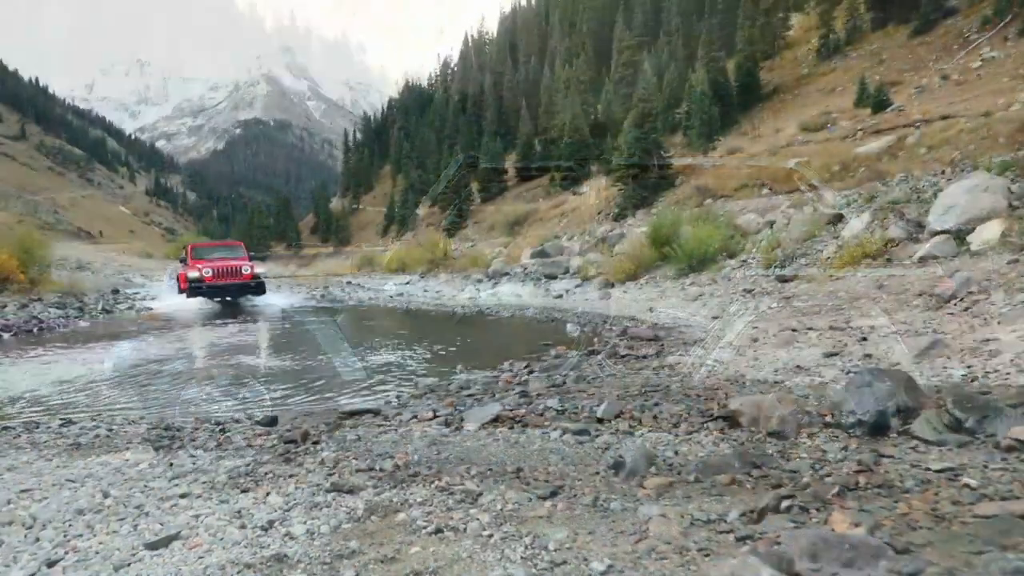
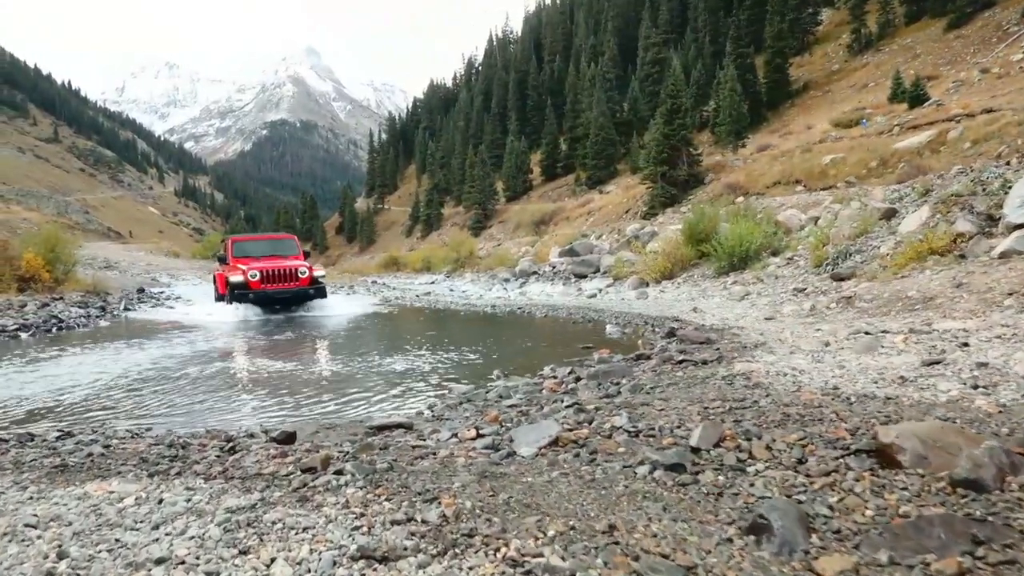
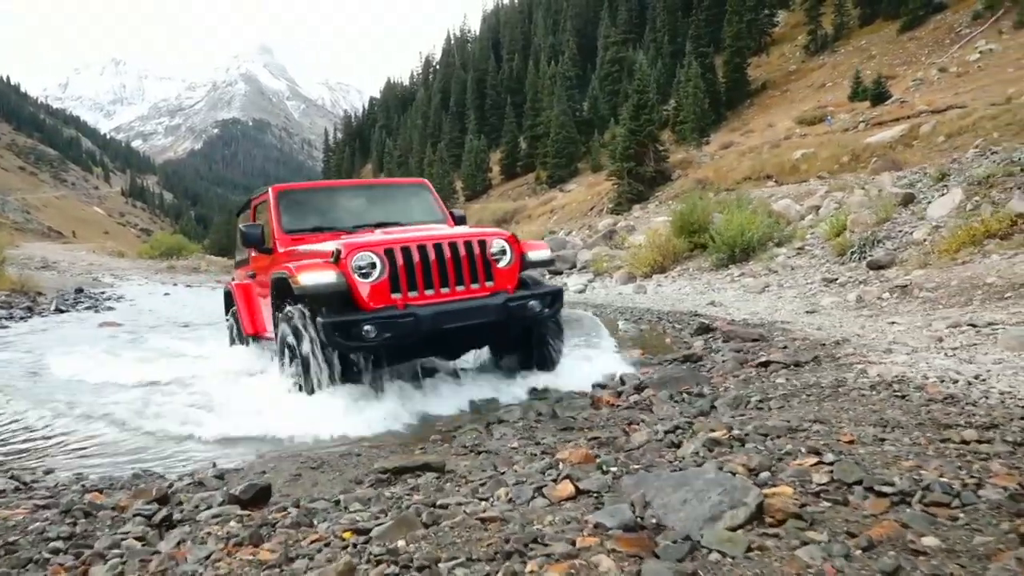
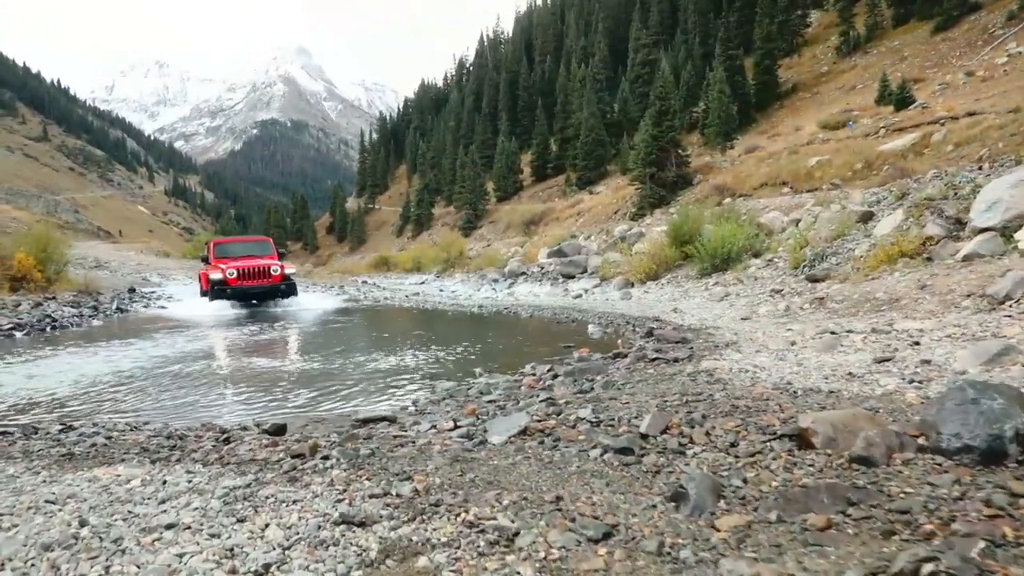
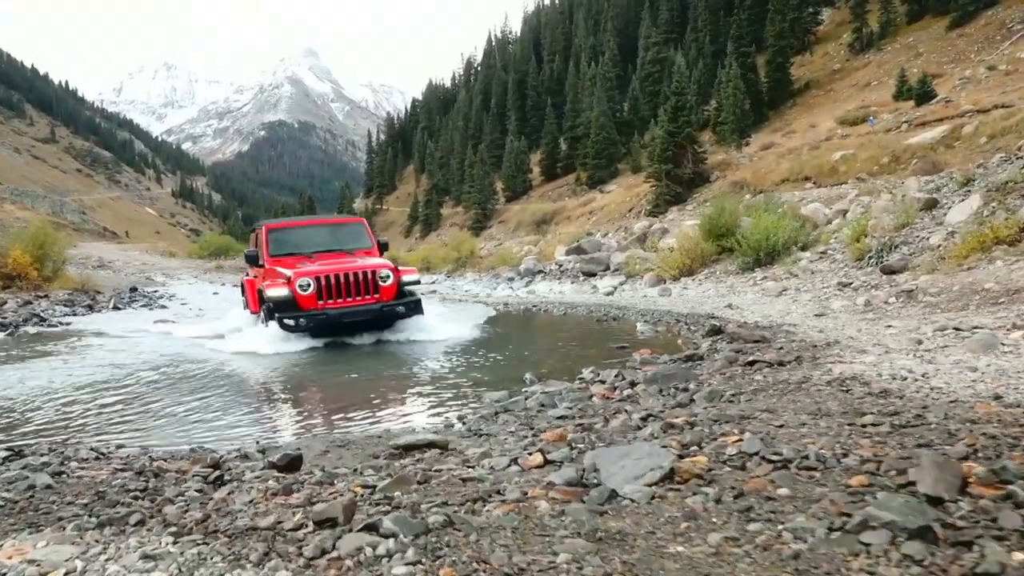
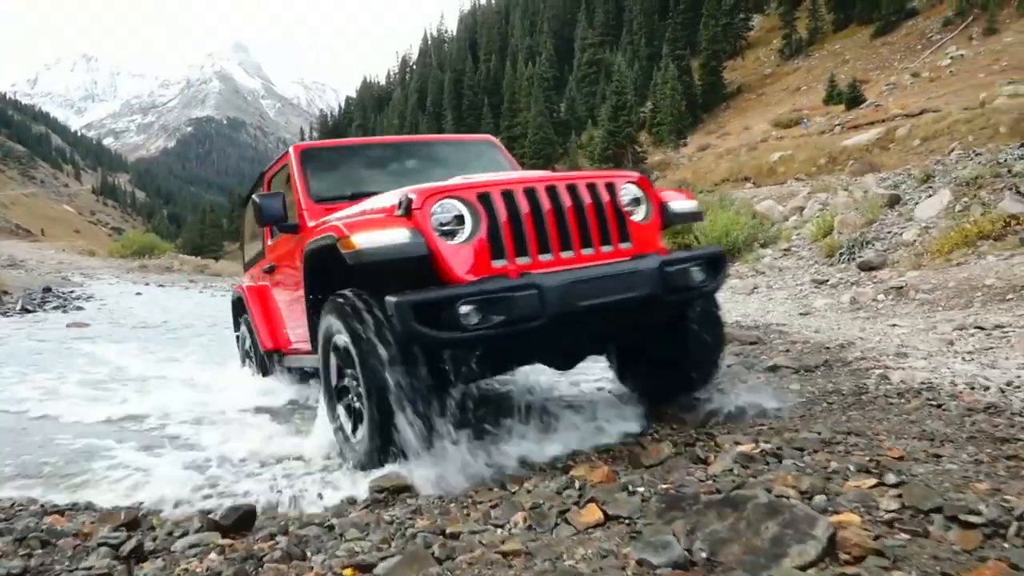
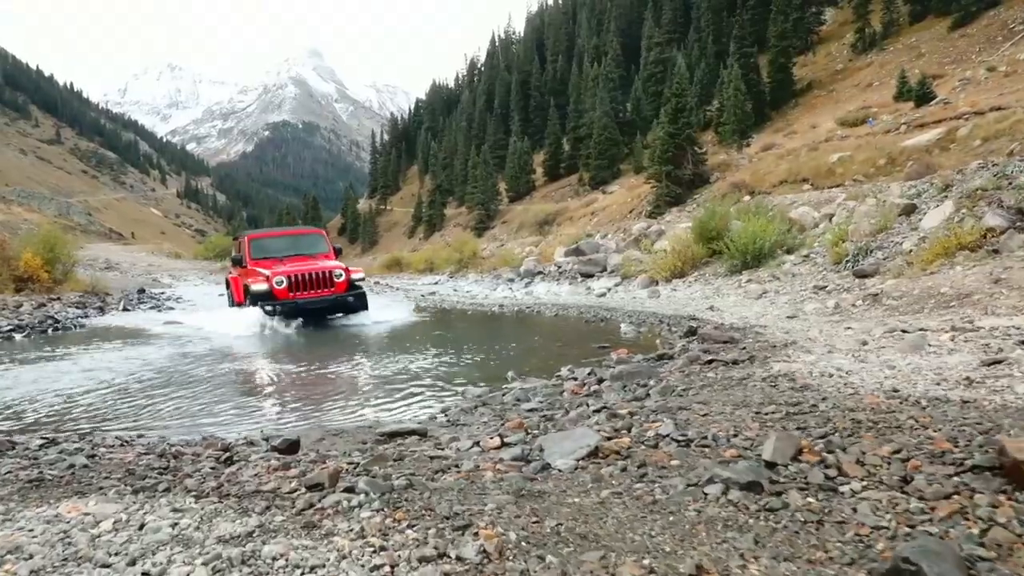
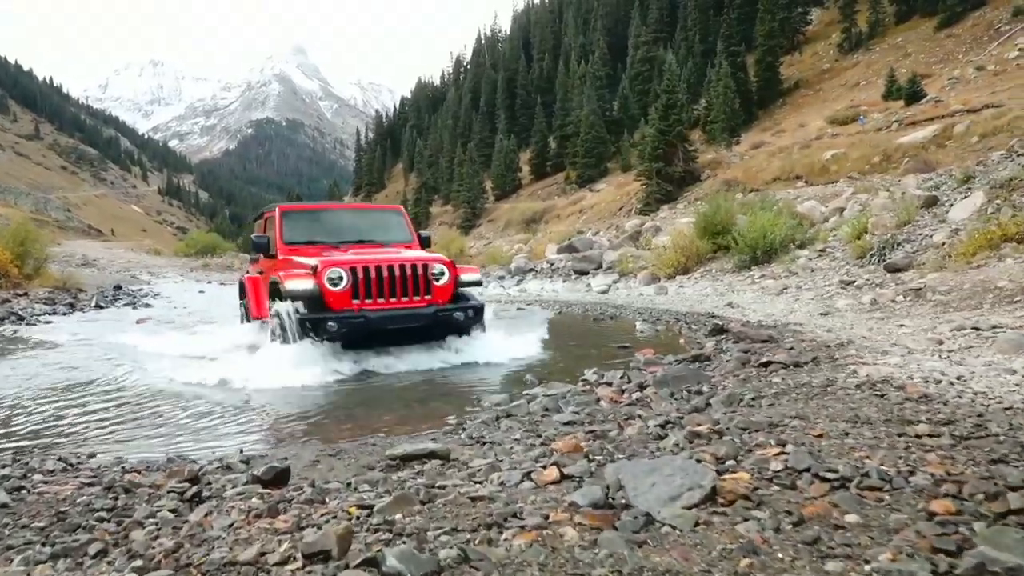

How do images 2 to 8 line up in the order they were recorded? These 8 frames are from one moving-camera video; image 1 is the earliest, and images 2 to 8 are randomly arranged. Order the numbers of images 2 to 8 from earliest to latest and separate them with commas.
4, 2, 7, 5, 8, 3, 6
